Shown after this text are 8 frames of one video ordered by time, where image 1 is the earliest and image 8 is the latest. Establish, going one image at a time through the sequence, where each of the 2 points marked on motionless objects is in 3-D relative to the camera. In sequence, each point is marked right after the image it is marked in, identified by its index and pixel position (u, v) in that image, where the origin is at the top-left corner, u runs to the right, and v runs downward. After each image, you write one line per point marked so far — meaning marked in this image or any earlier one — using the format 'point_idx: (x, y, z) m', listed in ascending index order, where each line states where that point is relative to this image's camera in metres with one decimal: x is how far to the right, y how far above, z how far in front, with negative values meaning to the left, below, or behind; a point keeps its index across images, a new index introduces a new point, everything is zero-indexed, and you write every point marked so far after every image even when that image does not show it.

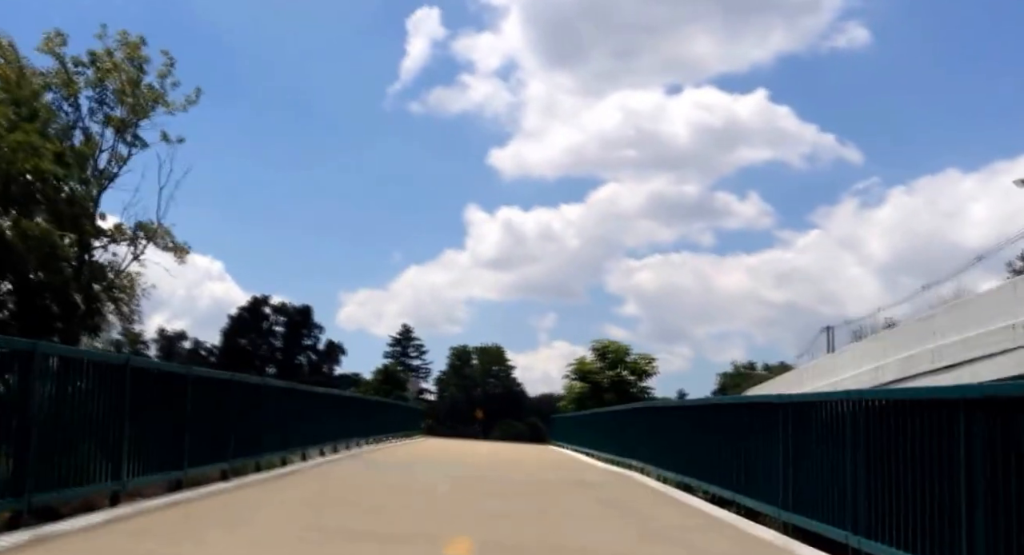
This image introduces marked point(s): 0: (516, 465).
0: (0.0, -4.2, +18.6) m
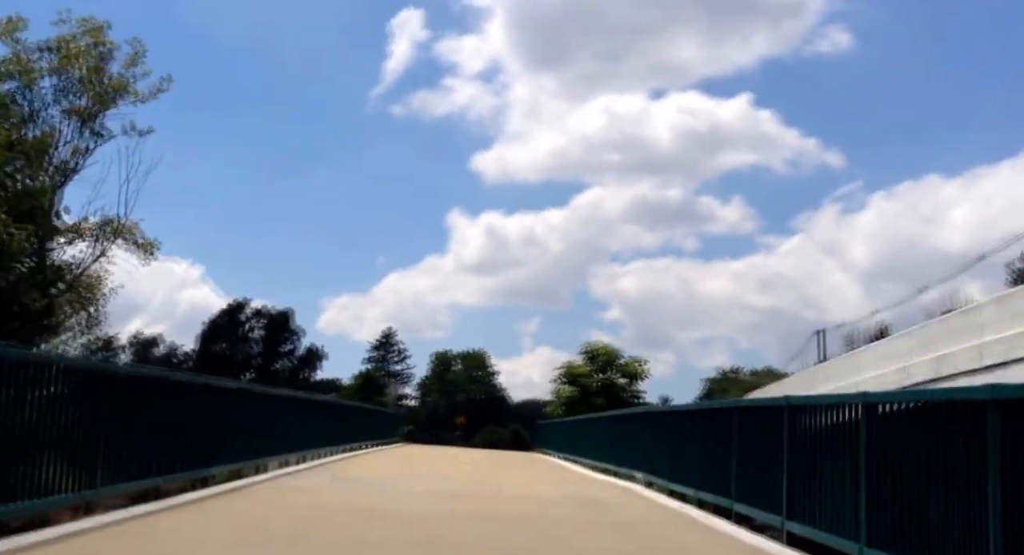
0: (-0.3, -4.2, +17.8) m
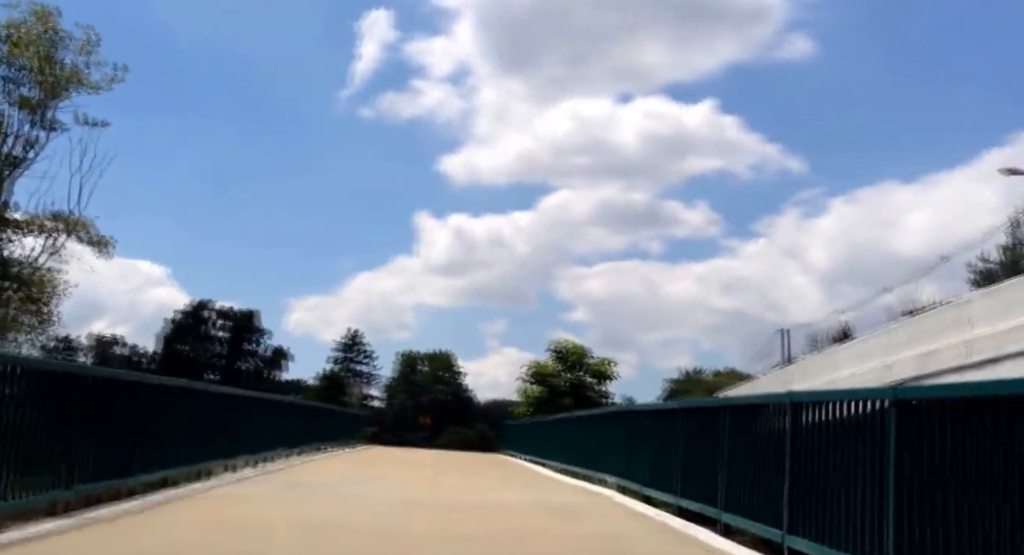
0: (-1.0, -4.1, +17.4) m
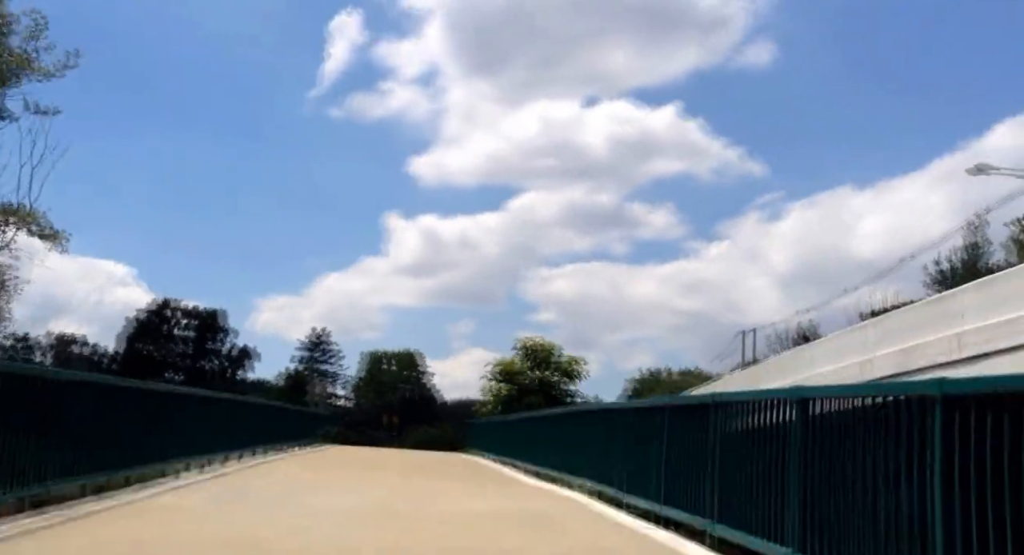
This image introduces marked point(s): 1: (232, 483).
0: (-1.7, -4.0, +17.0) m
1: (-5.3, -3.9, +16.2) m
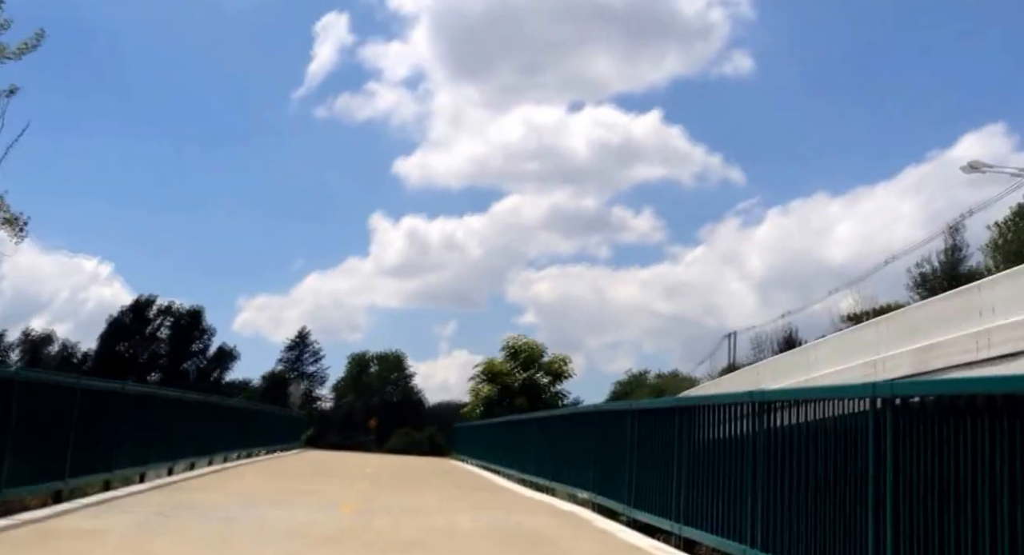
0: (-2.0, -4.0, +16.5) m
1: (-5.6, -3.8, +15.6) m
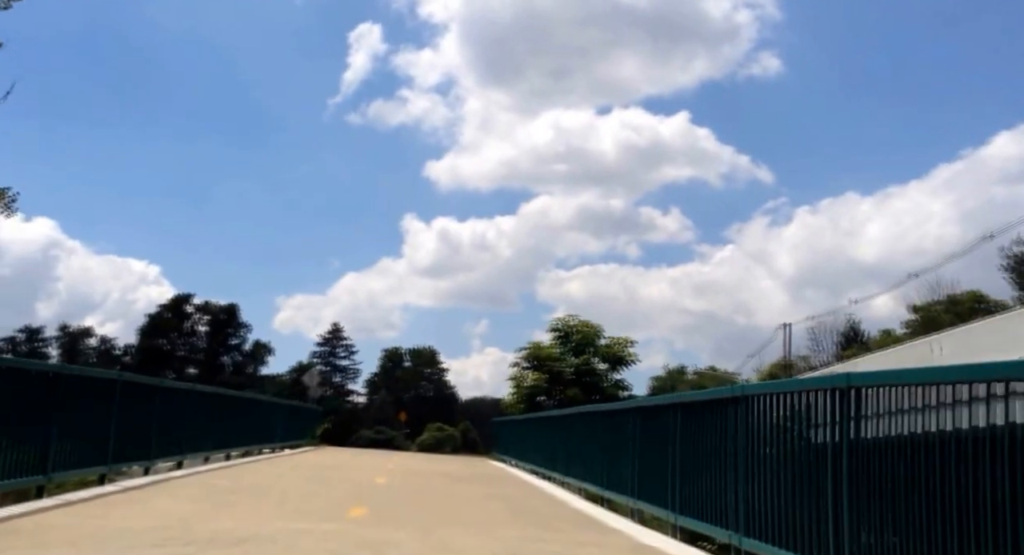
0: (-1.2, -3.6, +14.5) m
1: (-4.8, -3.4, +13.8) m
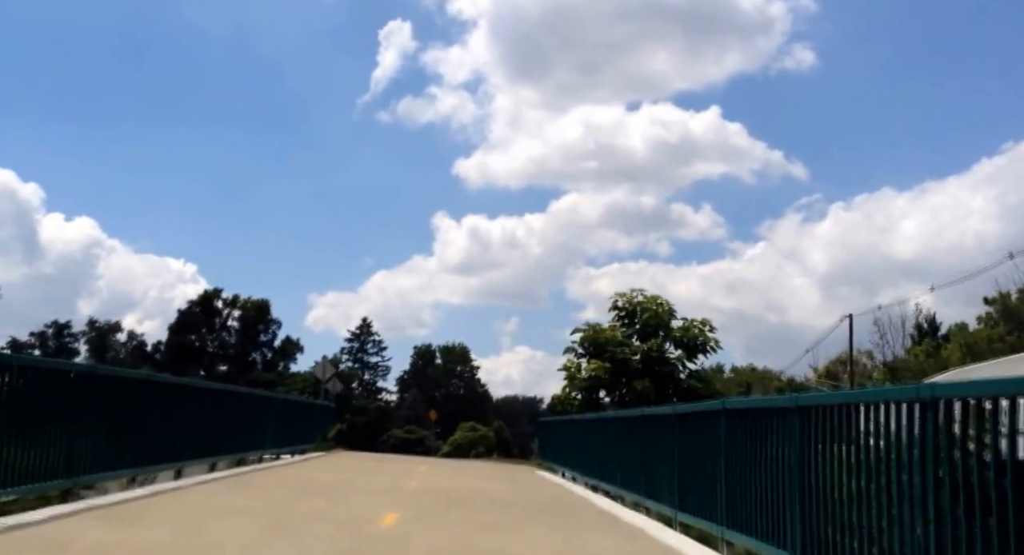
0: (-0.5, -3.2, +12.4) m
1: (-4.1, -3.0, +11.8) m
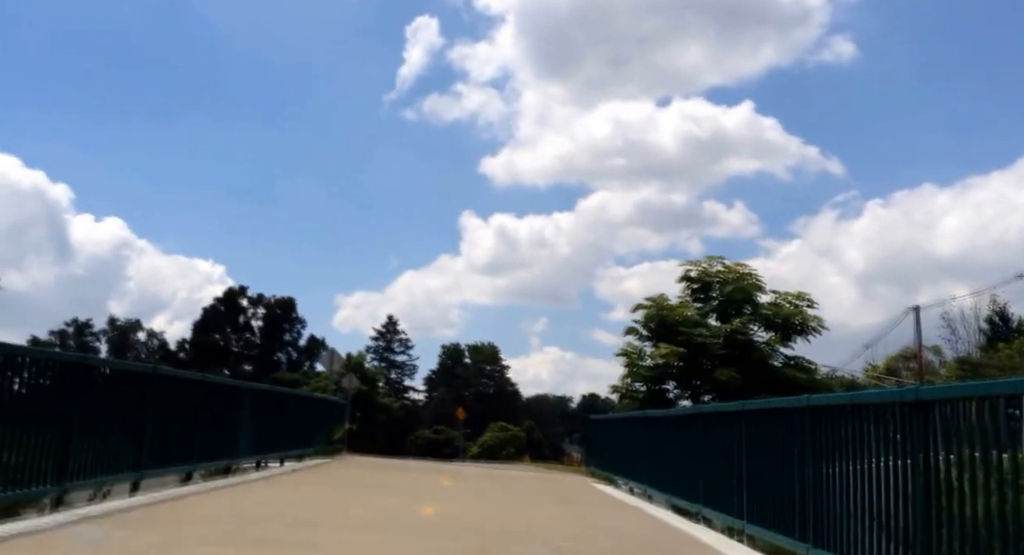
0: (0.0, -2.9, +10.5) m
1: (-3.6, -2.7, +10.0) m
